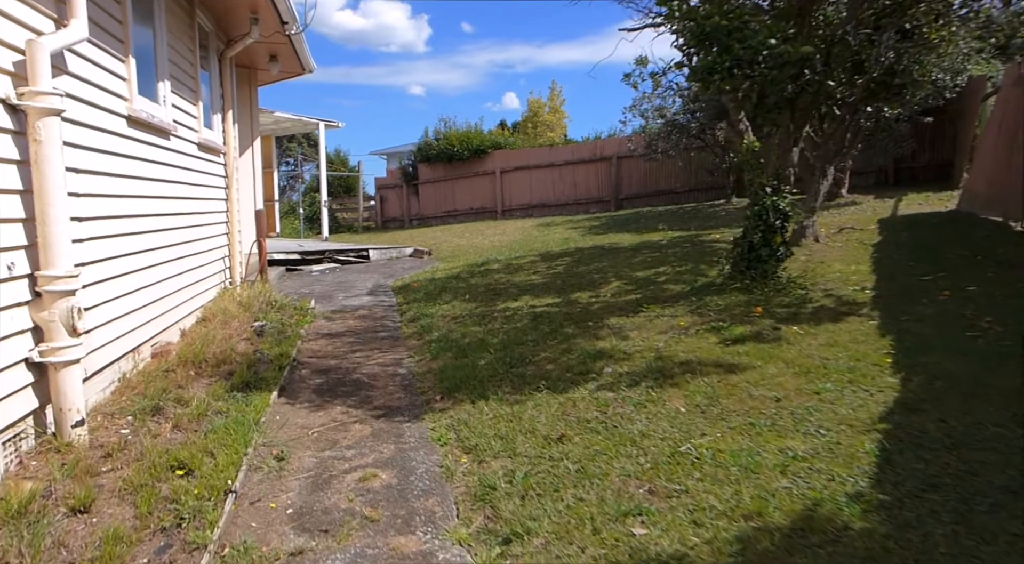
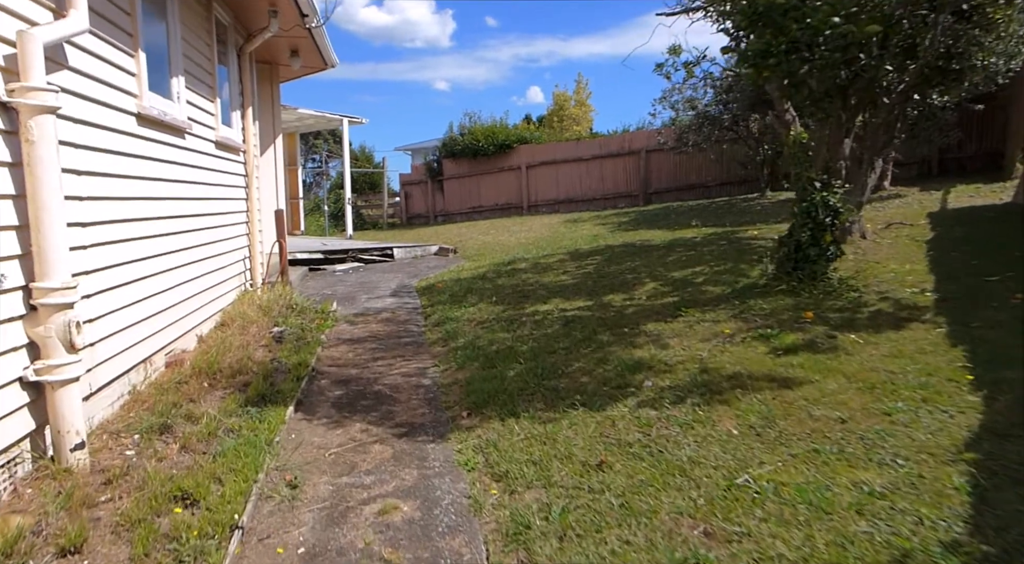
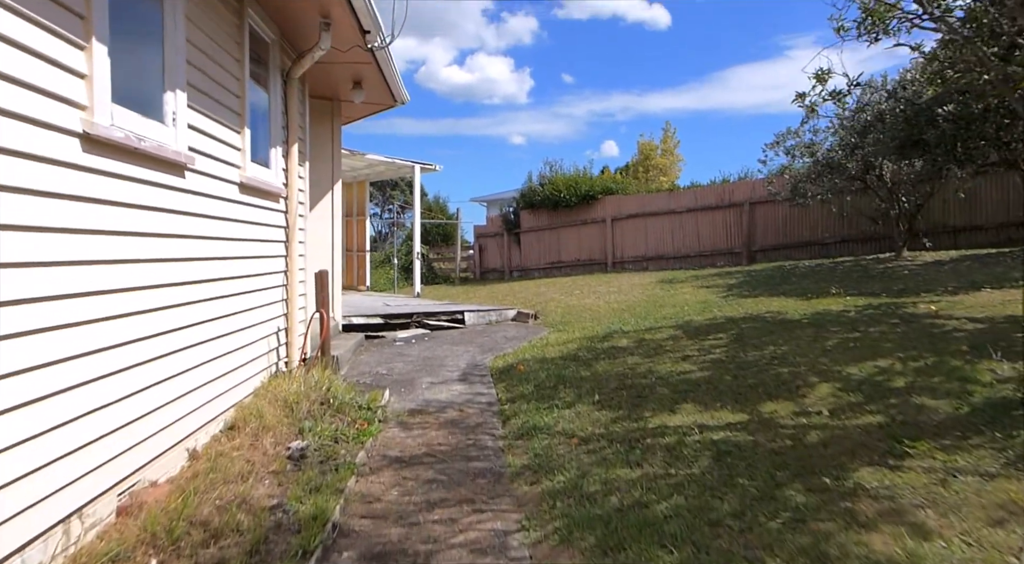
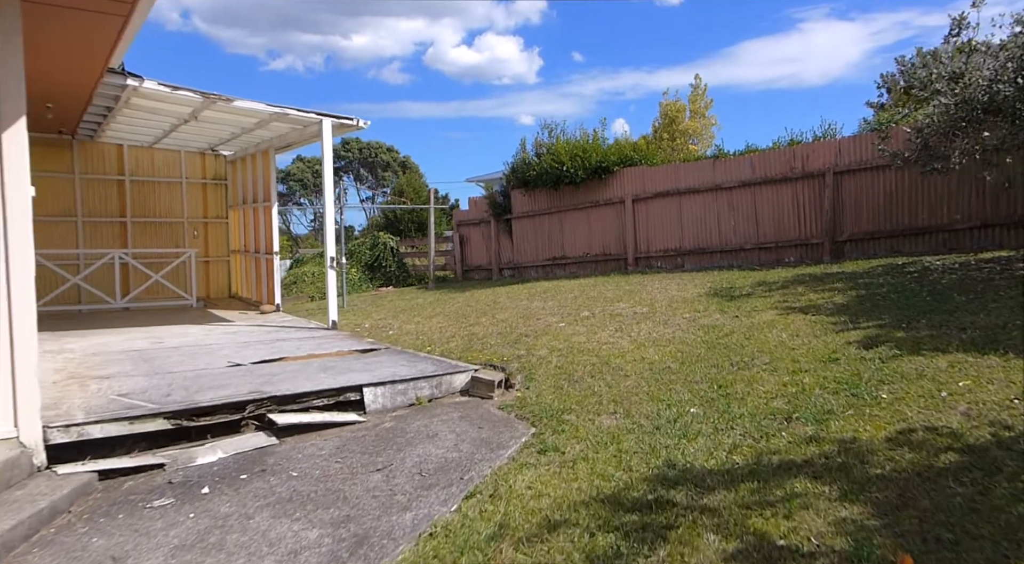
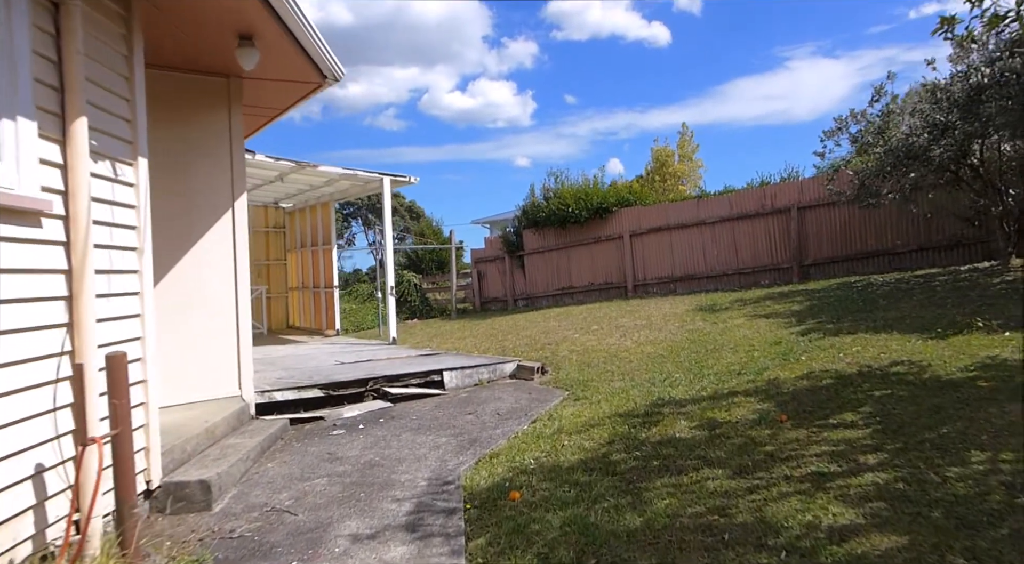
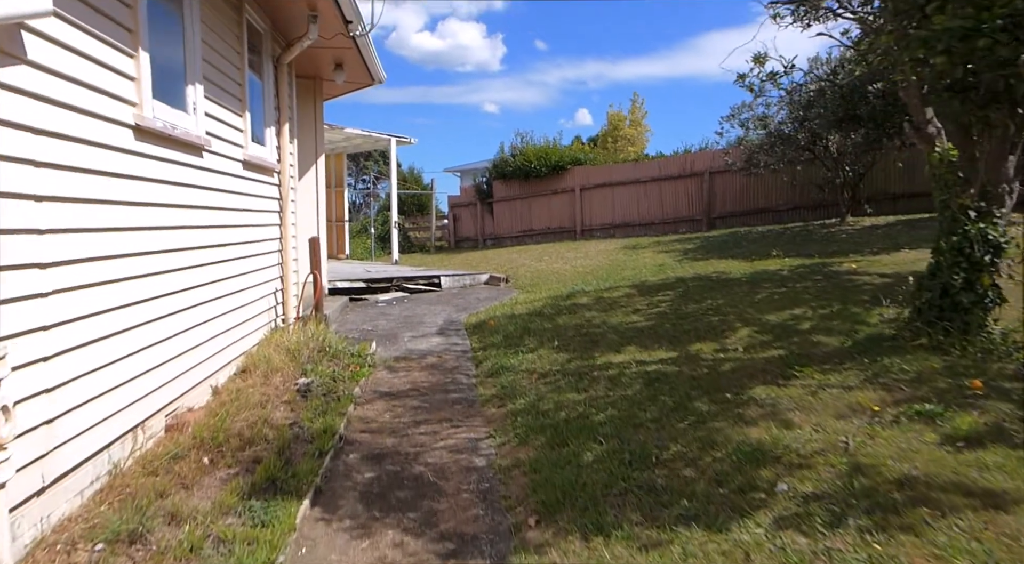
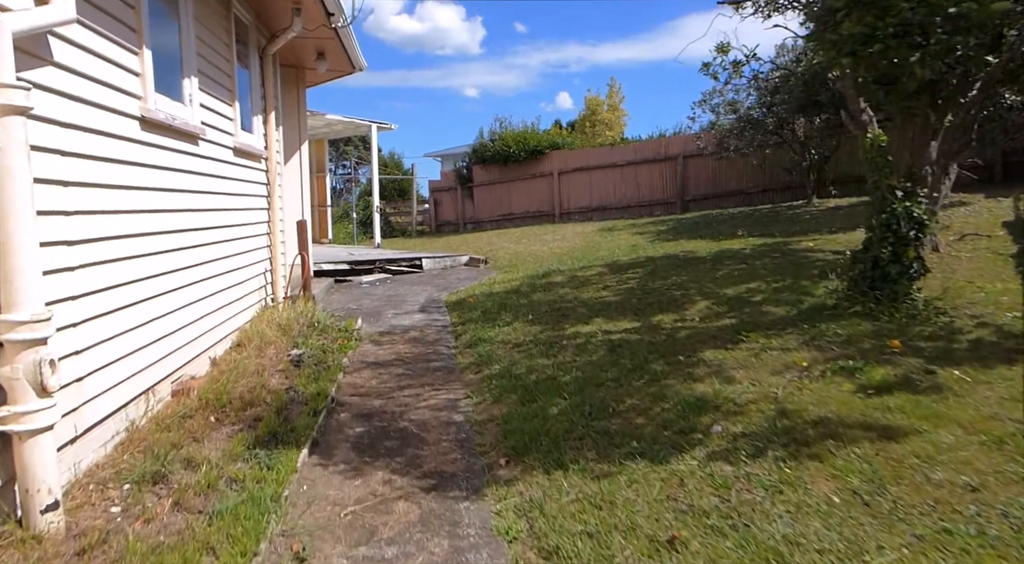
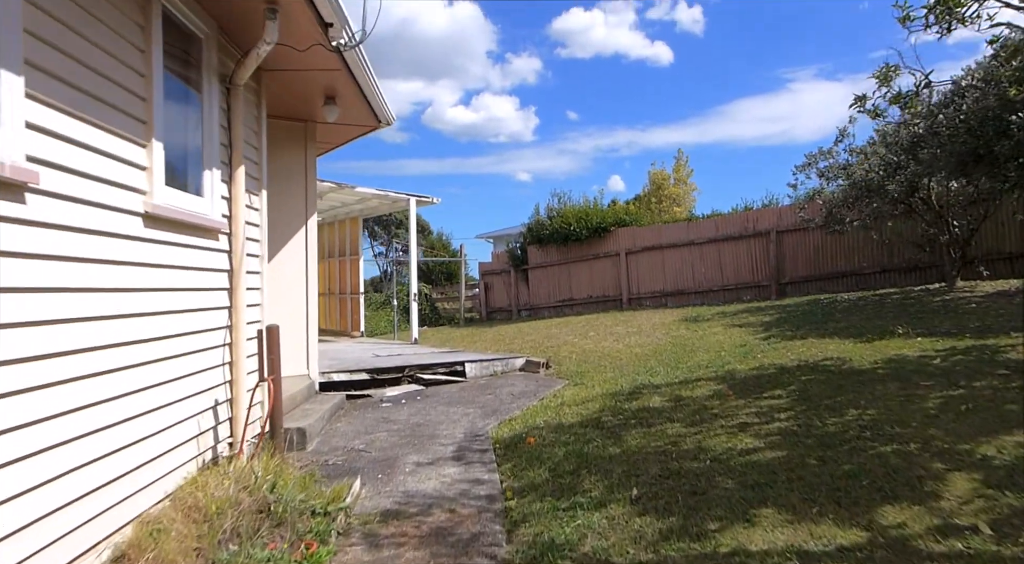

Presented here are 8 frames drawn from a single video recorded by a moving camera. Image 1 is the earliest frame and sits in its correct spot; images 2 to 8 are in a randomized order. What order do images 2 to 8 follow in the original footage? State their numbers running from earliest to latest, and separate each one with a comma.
2, 7, 6, 3, 8, 5, 4
